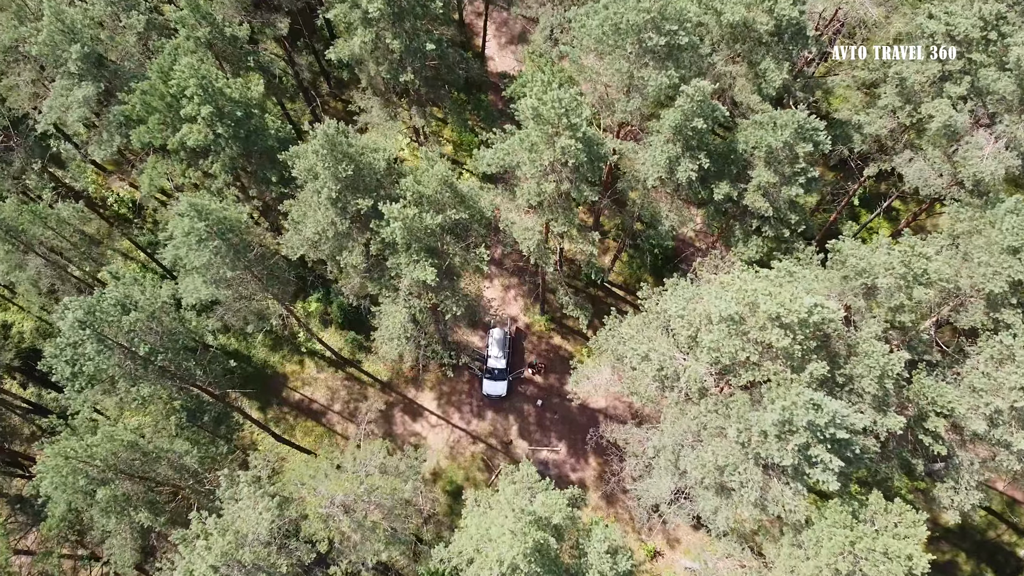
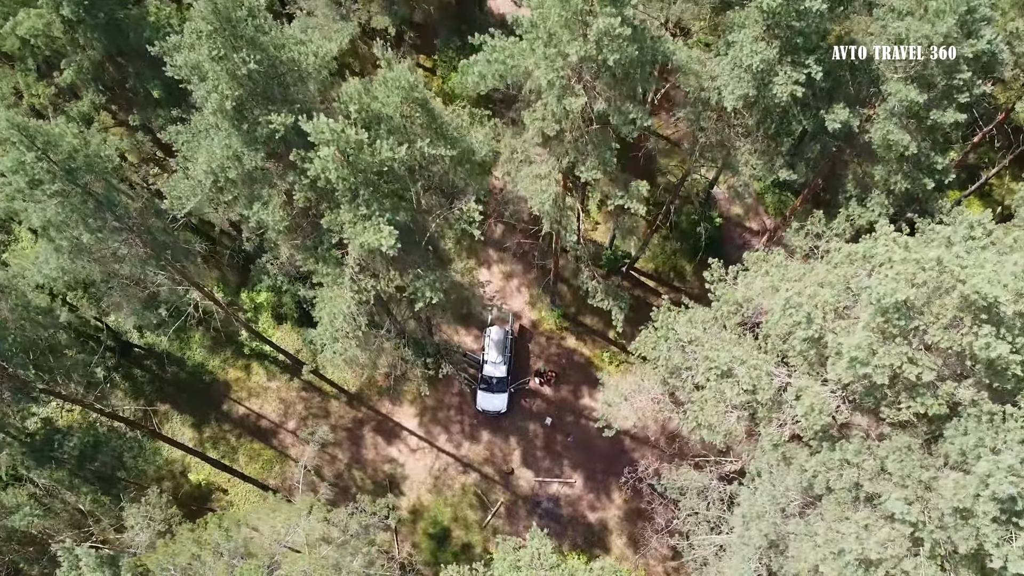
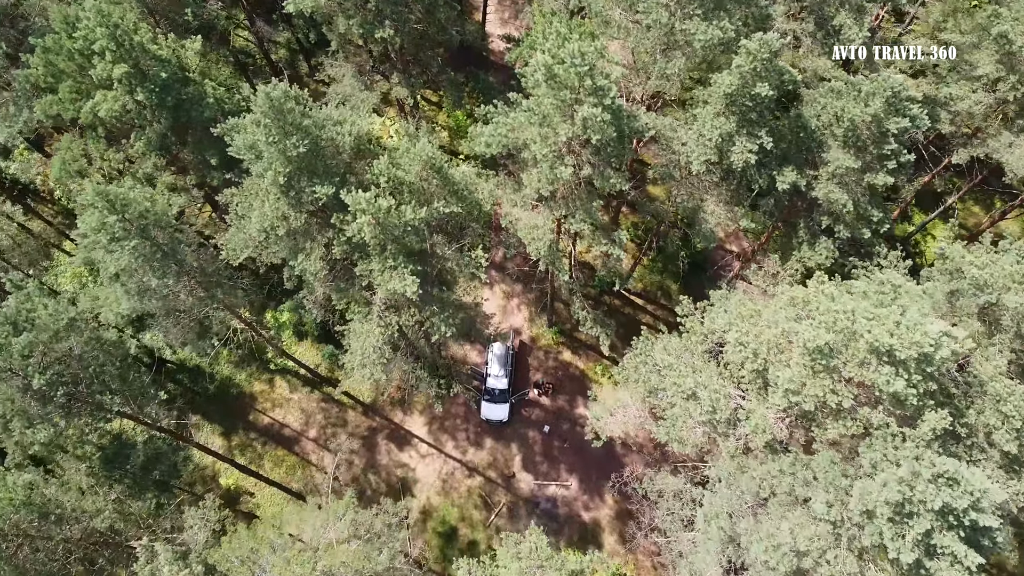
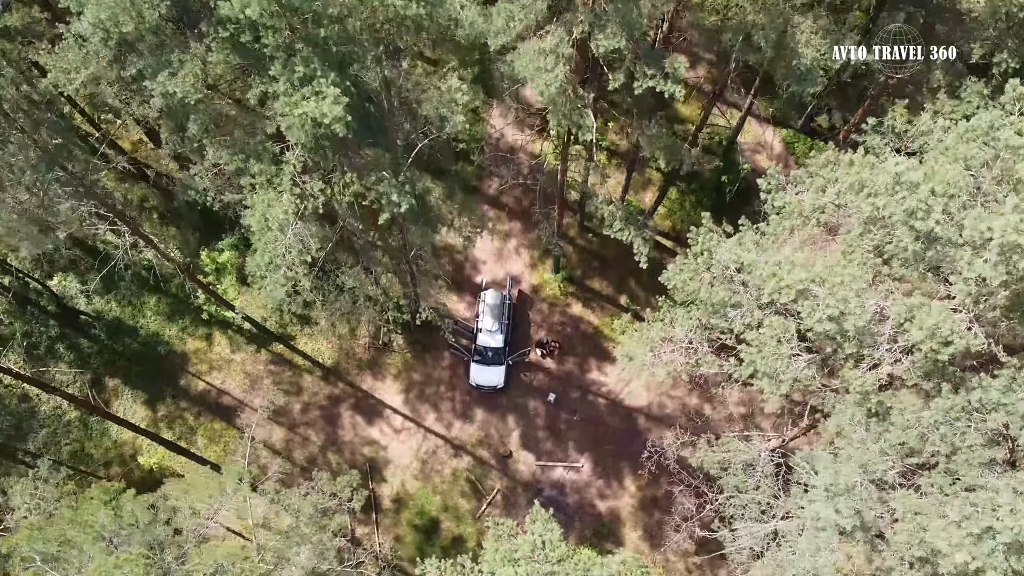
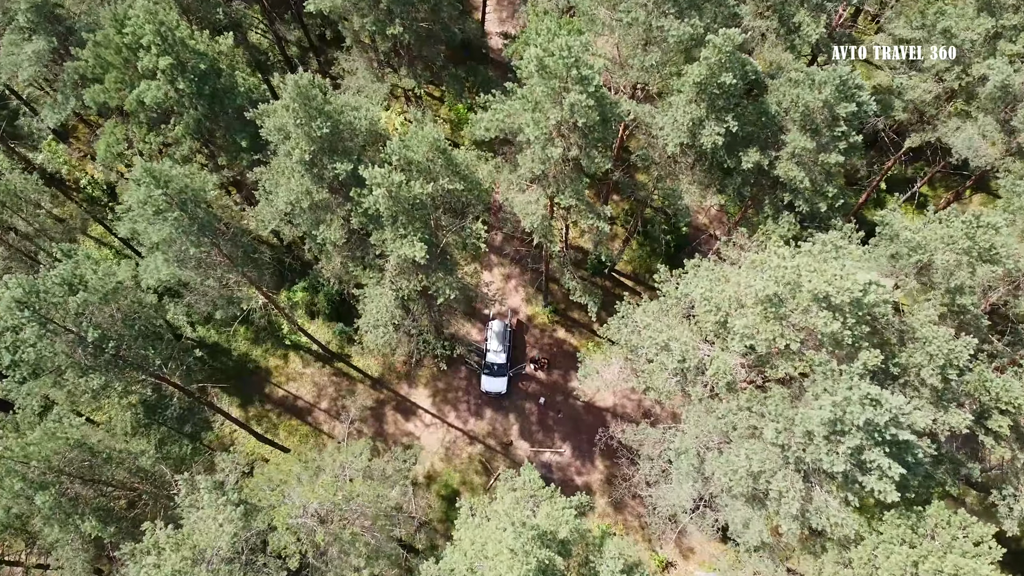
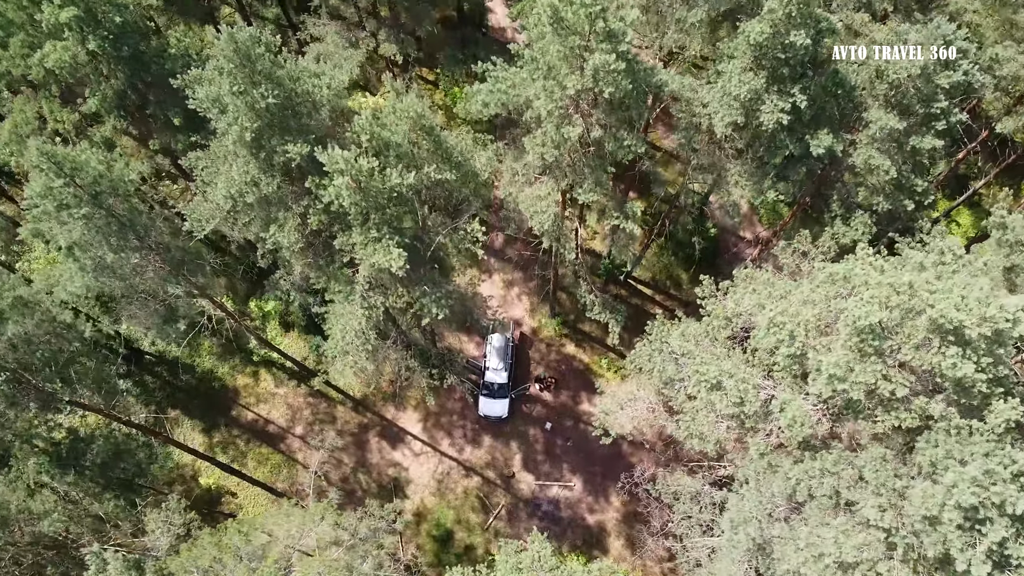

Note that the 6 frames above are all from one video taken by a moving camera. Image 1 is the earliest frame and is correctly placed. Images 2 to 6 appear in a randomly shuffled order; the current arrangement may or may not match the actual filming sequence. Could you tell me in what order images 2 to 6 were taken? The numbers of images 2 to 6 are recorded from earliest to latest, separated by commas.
5, 3, 6, 2, 4
